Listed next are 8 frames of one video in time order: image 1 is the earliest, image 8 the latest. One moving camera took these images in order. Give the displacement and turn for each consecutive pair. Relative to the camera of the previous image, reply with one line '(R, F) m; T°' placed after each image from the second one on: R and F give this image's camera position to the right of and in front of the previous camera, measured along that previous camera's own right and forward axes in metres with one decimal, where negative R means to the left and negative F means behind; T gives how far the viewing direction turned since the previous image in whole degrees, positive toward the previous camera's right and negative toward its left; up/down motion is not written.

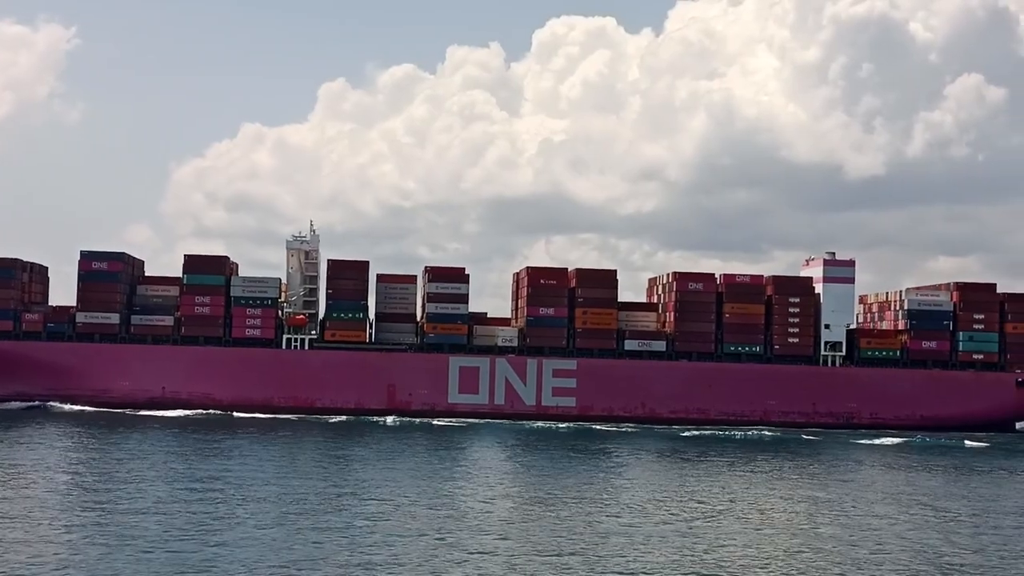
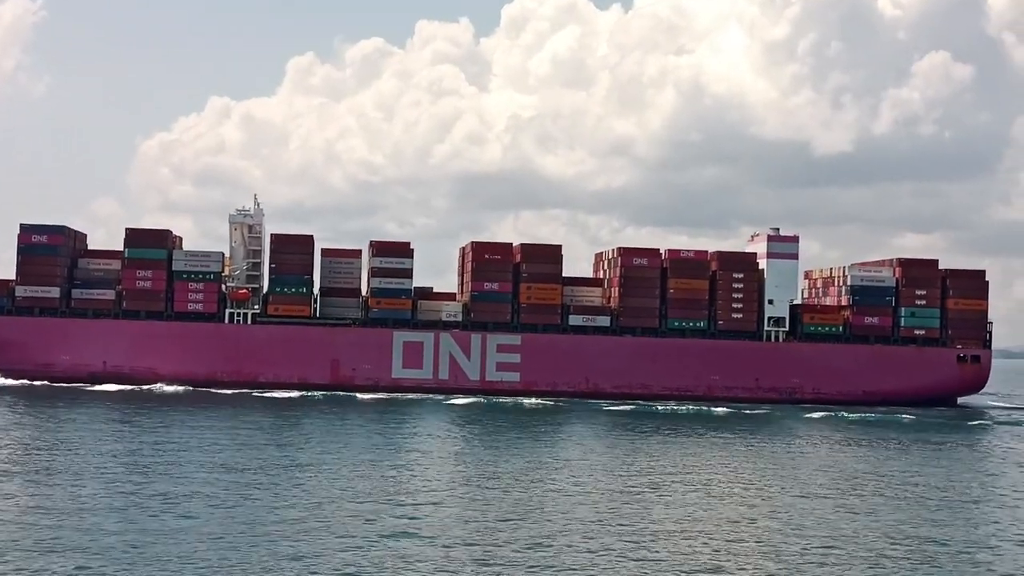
(+0.7, 0.0) m; +1°
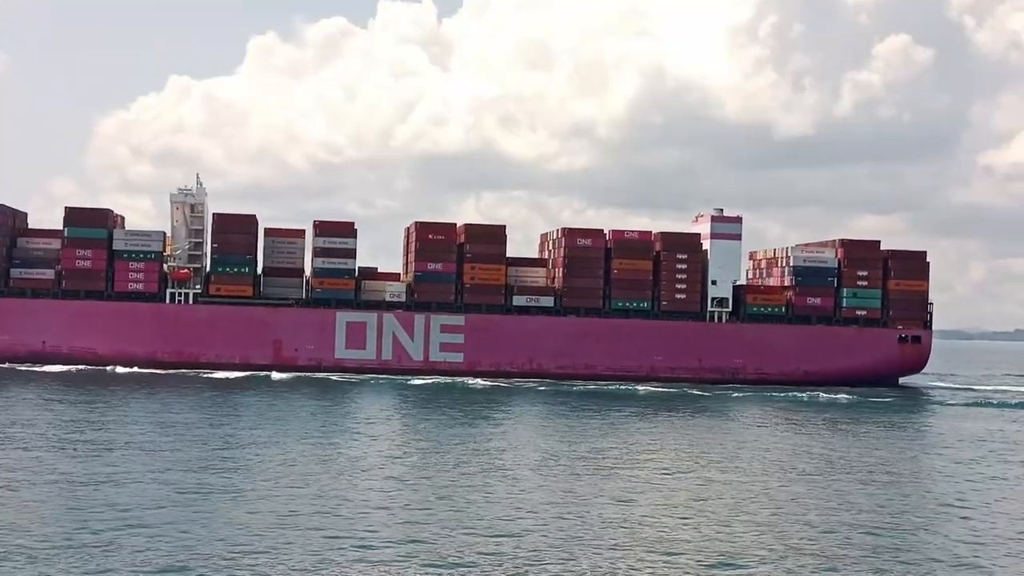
(+0.5, 0.0) m; +1°
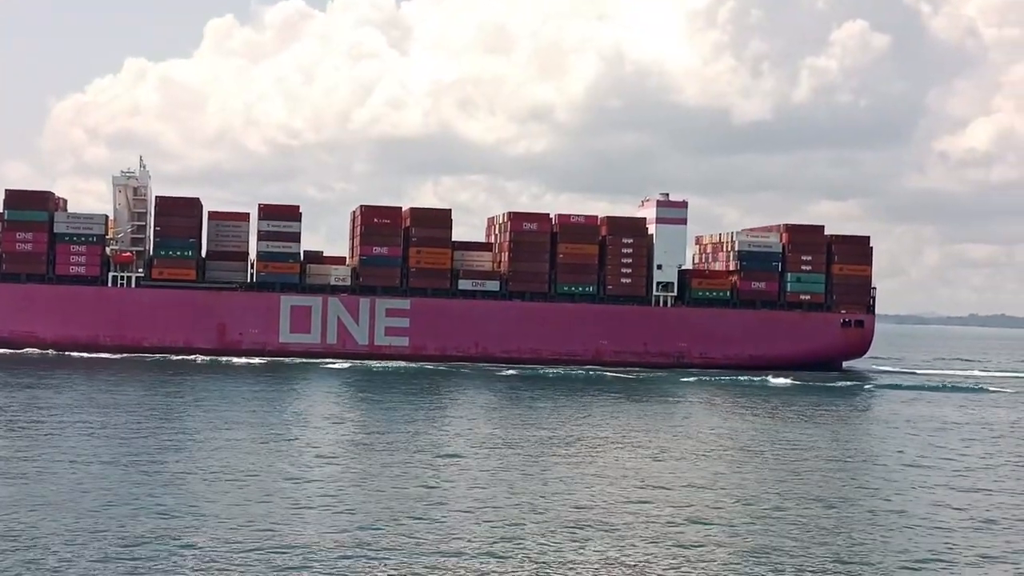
(+0.4, 0.0) m; +2°
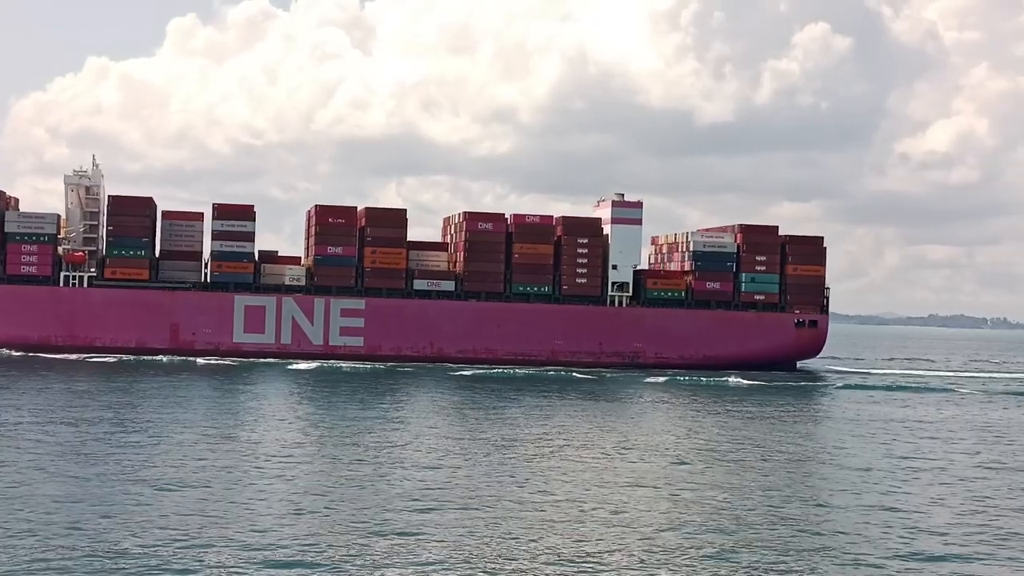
(+0.2, 0.0) m; +1°
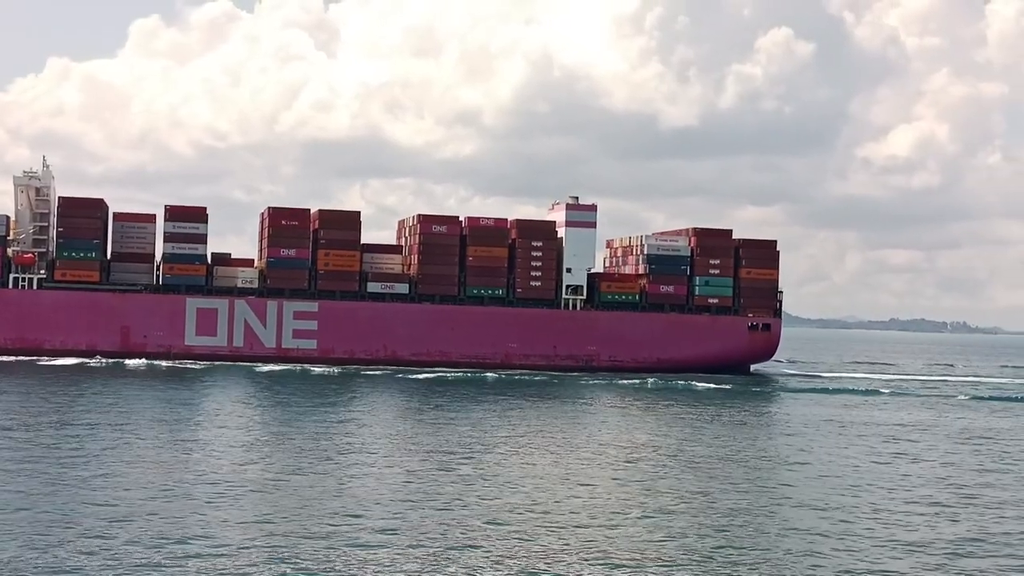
(+0.3, +0.1) m; +1°
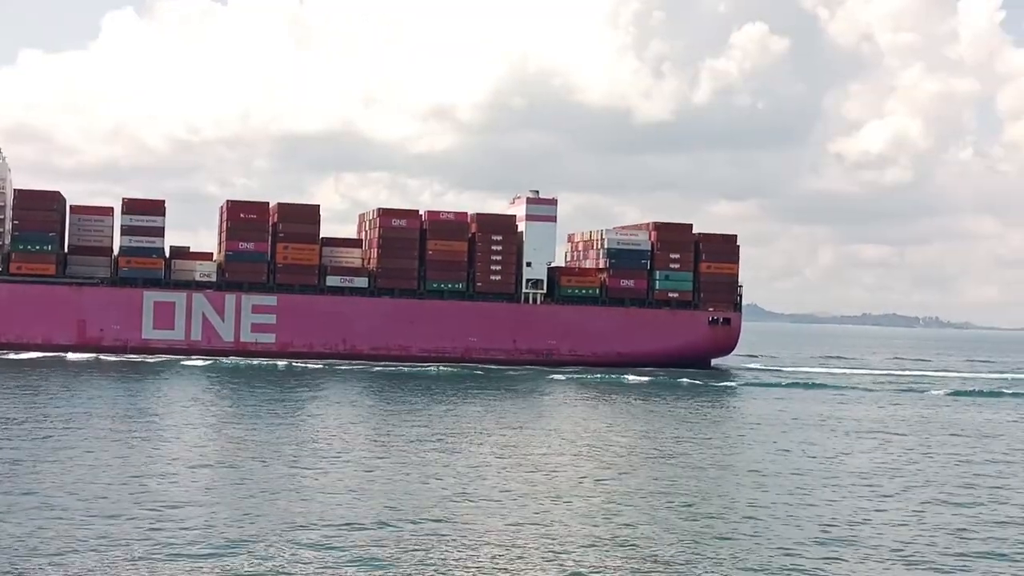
(+0.4, +0.1) m; +1°
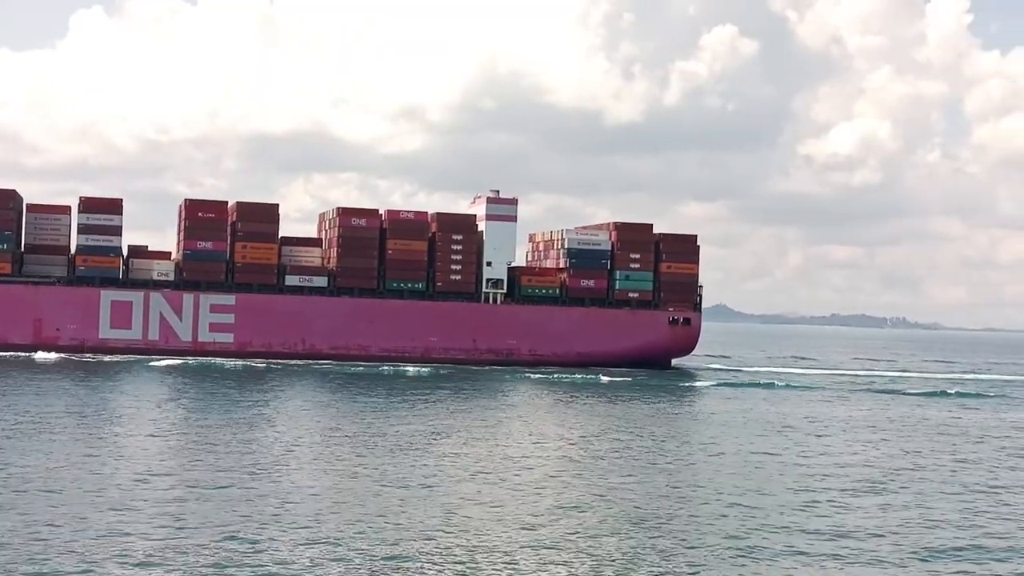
(+0.3, +0.1) m; +1°
